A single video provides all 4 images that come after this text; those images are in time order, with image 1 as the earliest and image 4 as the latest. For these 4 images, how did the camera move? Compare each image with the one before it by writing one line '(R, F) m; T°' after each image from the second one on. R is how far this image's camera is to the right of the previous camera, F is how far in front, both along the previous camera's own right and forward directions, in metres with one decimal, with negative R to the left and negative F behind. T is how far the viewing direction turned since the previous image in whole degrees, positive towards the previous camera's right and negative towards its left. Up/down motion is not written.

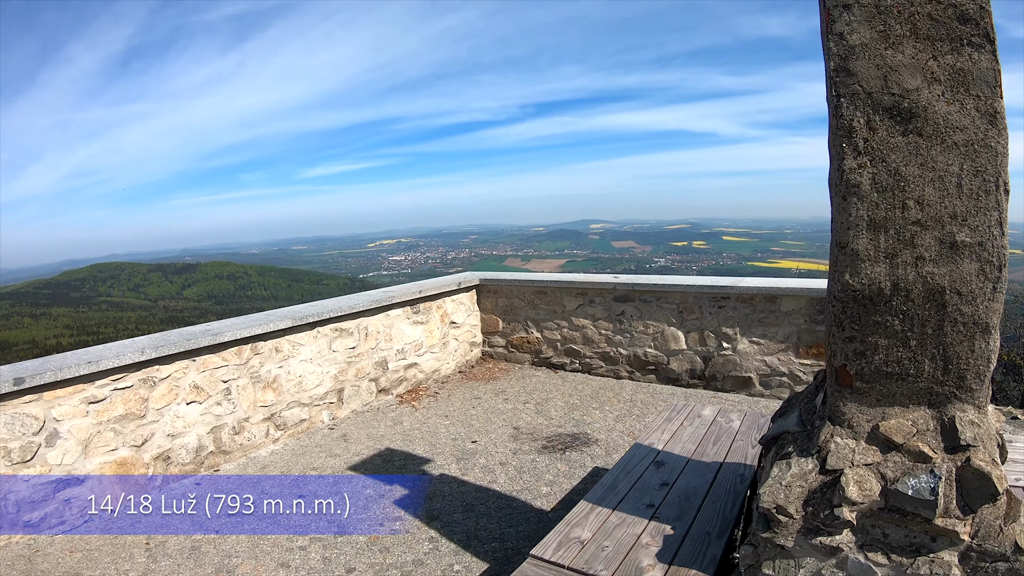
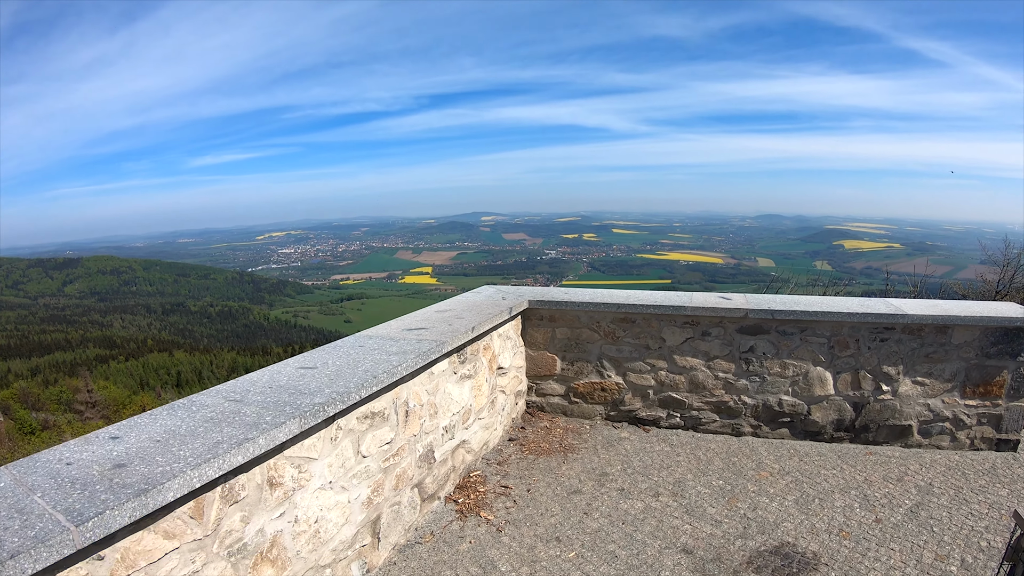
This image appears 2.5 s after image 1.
(-1.1, +1.4) m; +9°
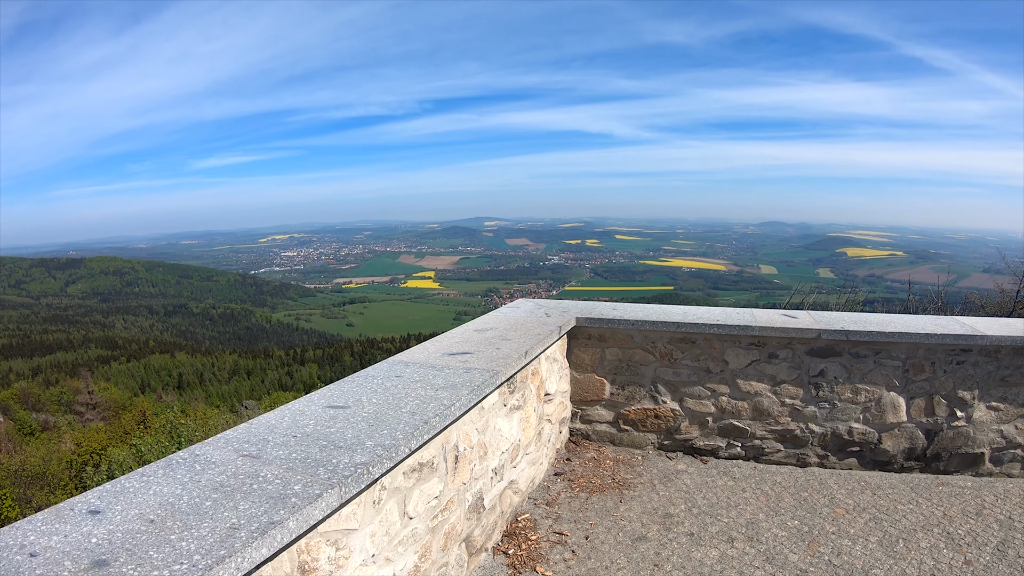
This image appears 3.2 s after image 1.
(-0.3, +0.2) m; 0°
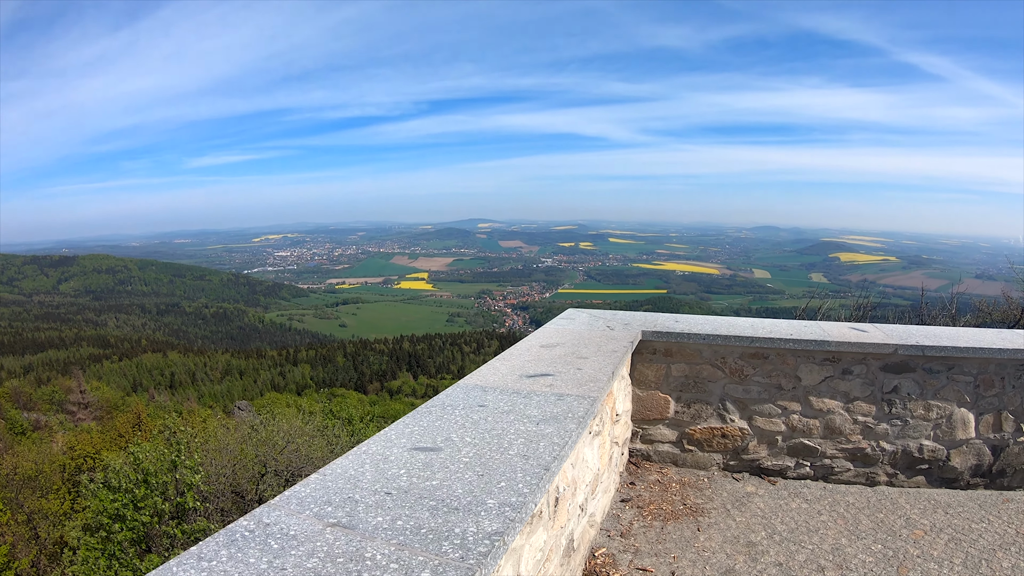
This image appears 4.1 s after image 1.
(-0.4, +0.1) m; +1°
